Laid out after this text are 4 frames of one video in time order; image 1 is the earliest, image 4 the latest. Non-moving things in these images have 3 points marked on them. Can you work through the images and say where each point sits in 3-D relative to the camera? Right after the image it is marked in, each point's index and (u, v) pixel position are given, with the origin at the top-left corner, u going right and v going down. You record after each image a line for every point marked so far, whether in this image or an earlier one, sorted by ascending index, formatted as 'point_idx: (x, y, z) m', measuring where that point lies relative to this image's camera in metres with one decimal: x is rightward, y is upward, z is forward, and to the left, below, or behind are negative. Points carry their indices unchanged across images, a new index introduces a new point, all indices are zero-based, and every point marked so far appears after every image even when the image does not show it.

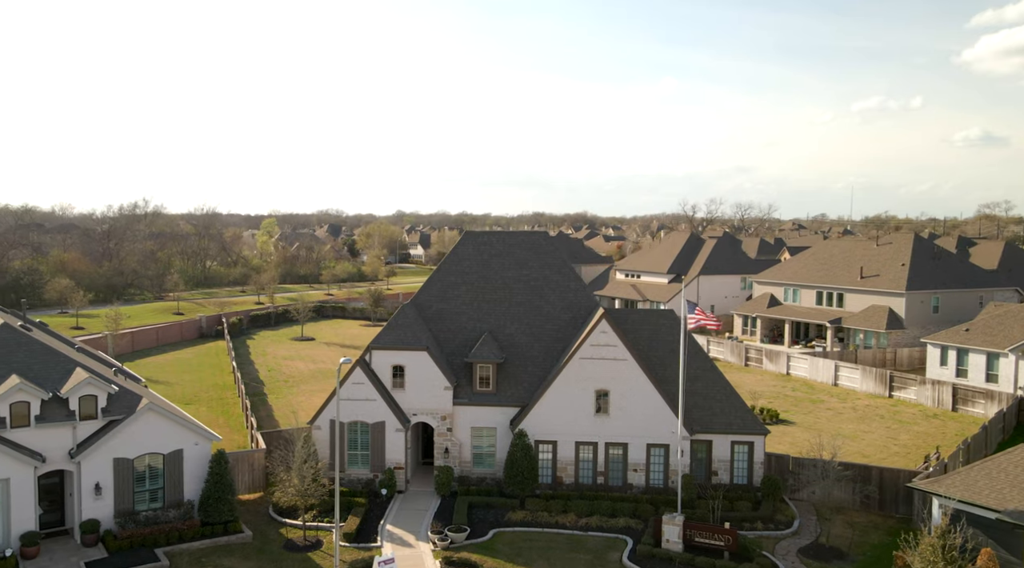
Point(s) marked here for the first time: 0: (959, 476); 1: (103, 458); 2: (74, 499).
0: (+8.8, -3.7, +17.8) m
1: (-8.8, -3.7, +19.6) m
2: (-9.3, -4.6, +19.5) m
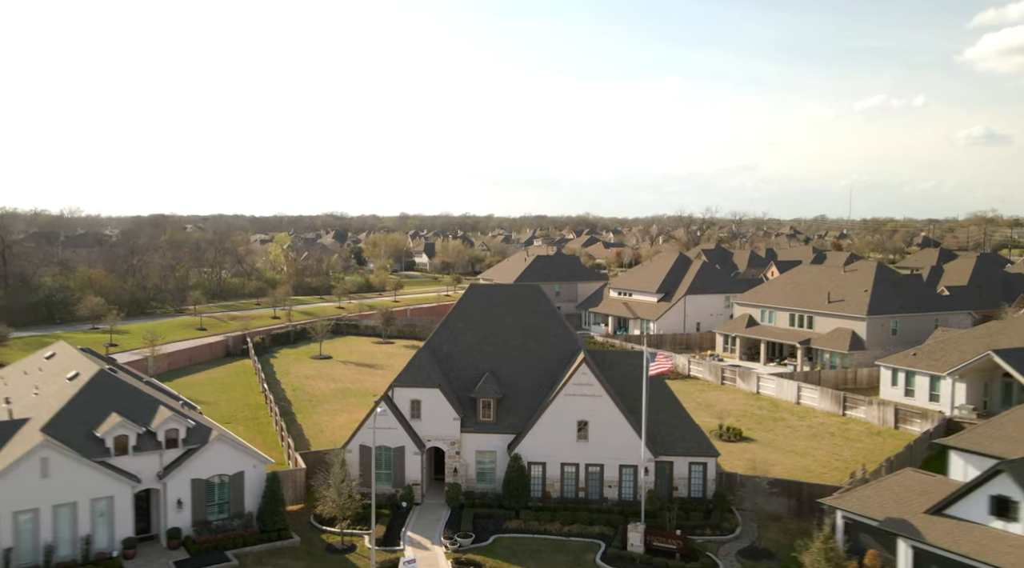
0: (+8.7, -5.2, +22.8) m
1: (-8.9, -5.3, +24.6) m
2: (-9.4, -6.1, +24.5) m
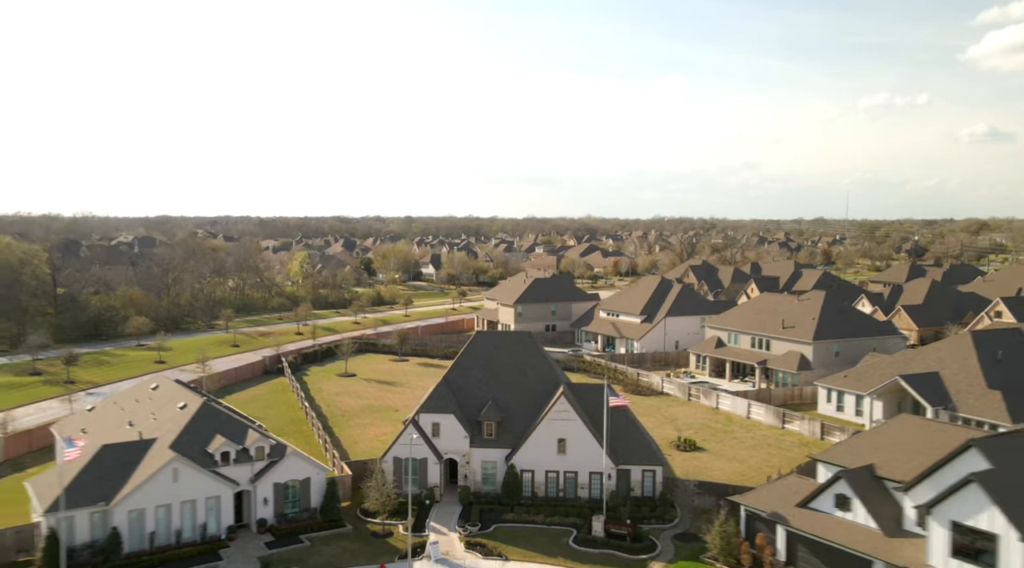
0: (+8.5, -7.3, +31.7) m
1: (-9.0, -7.3, +33.6) m
2: (-9.6, -8.2, +33.5) m
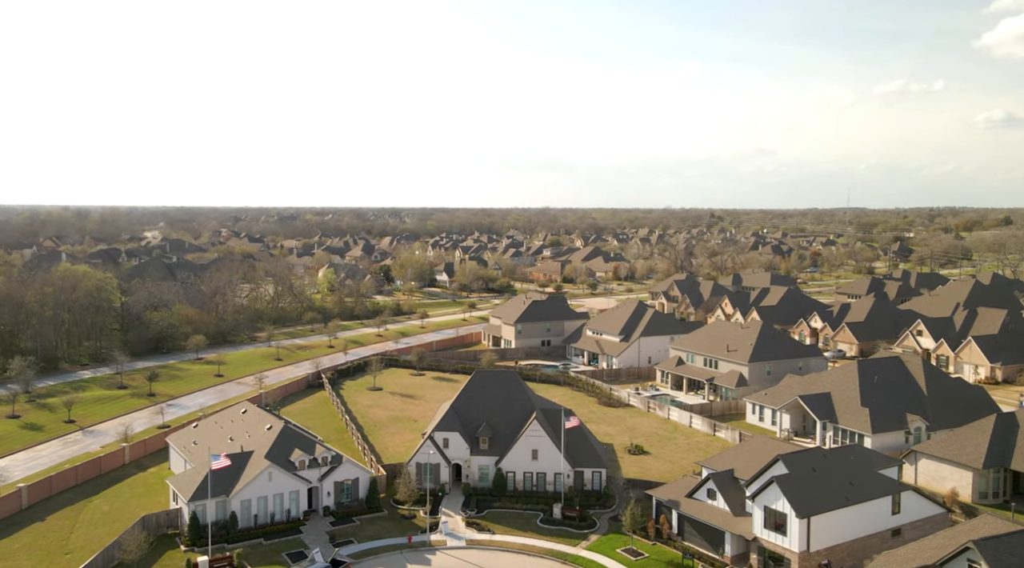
0: (+7.7, -10.5, +46.7) m
1: (-9.8, -10.6, +48.9) m
2: (-10.3, -11.4, +48.8) m
